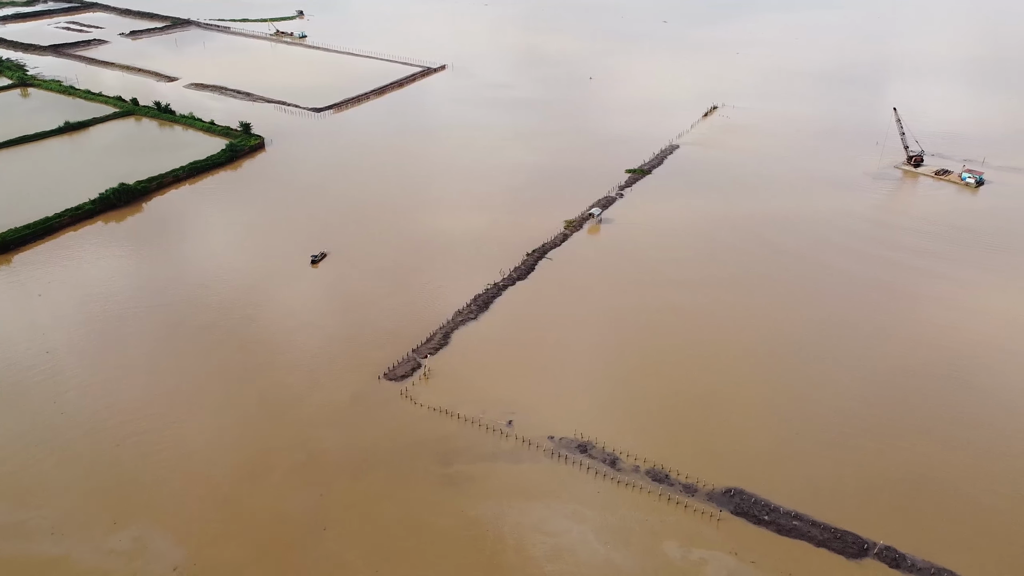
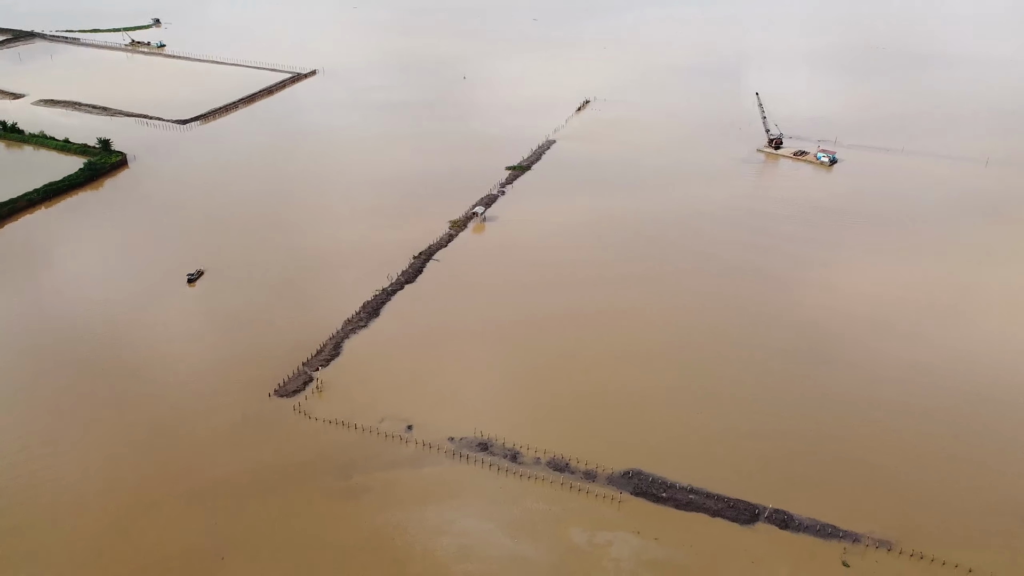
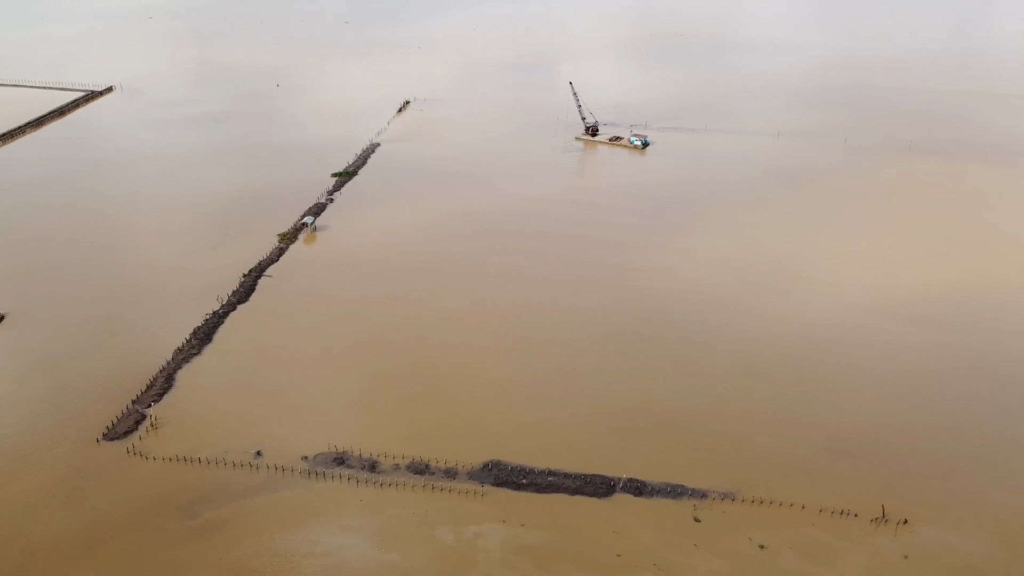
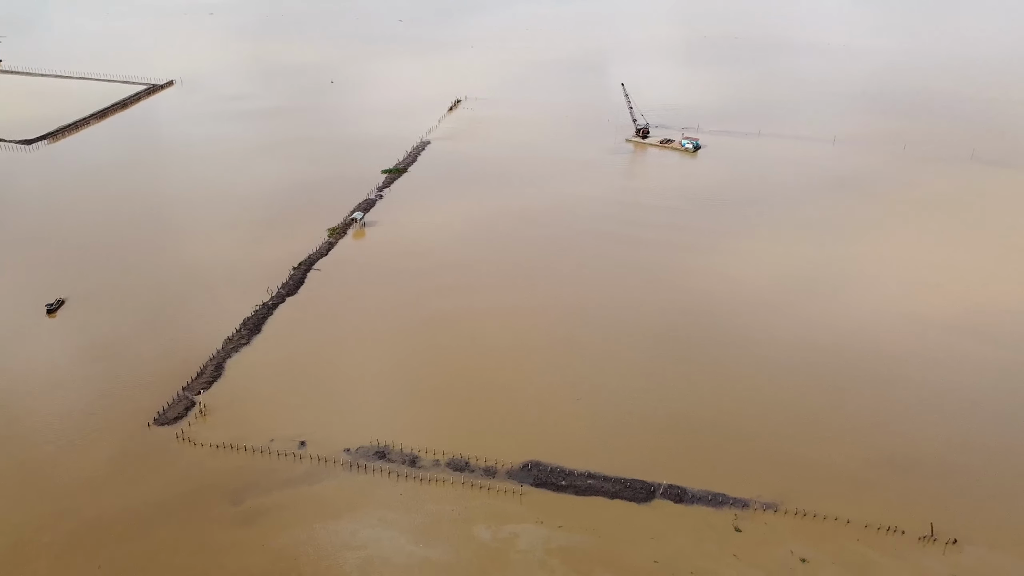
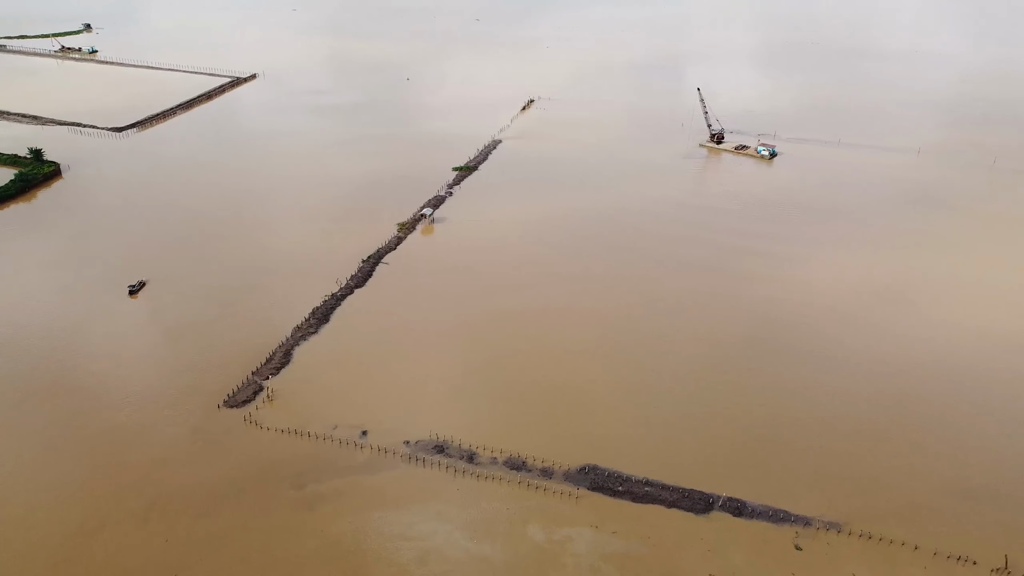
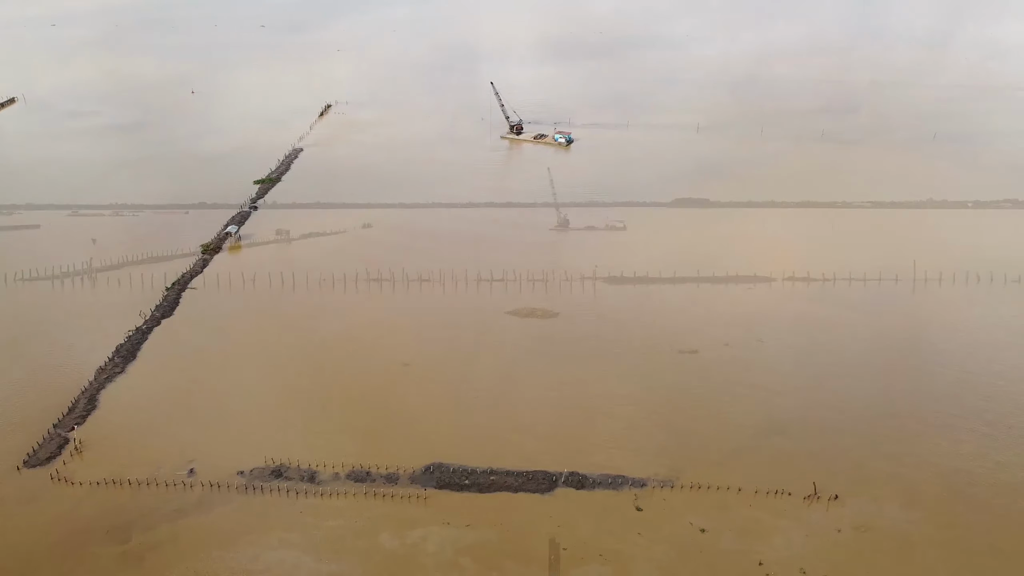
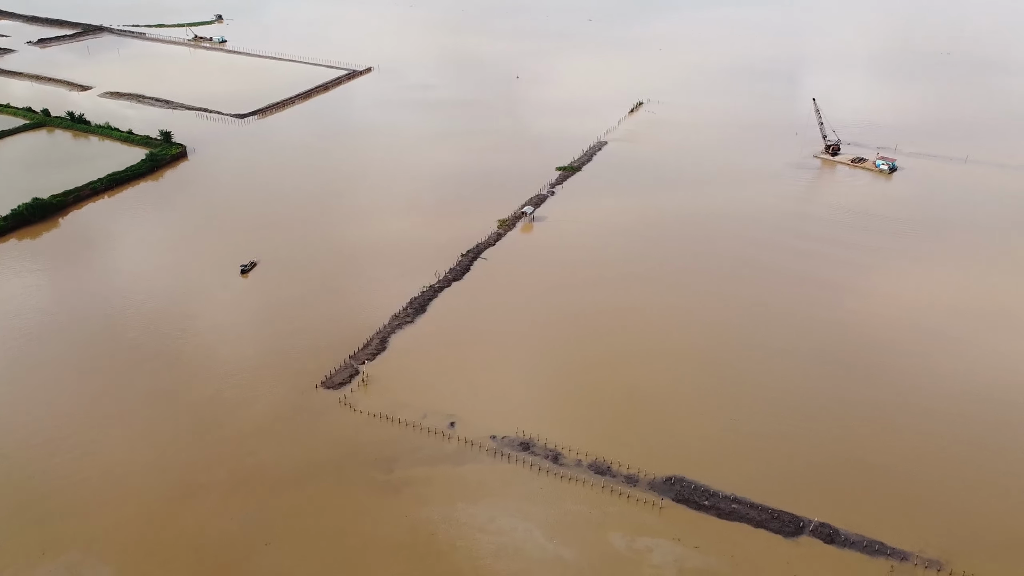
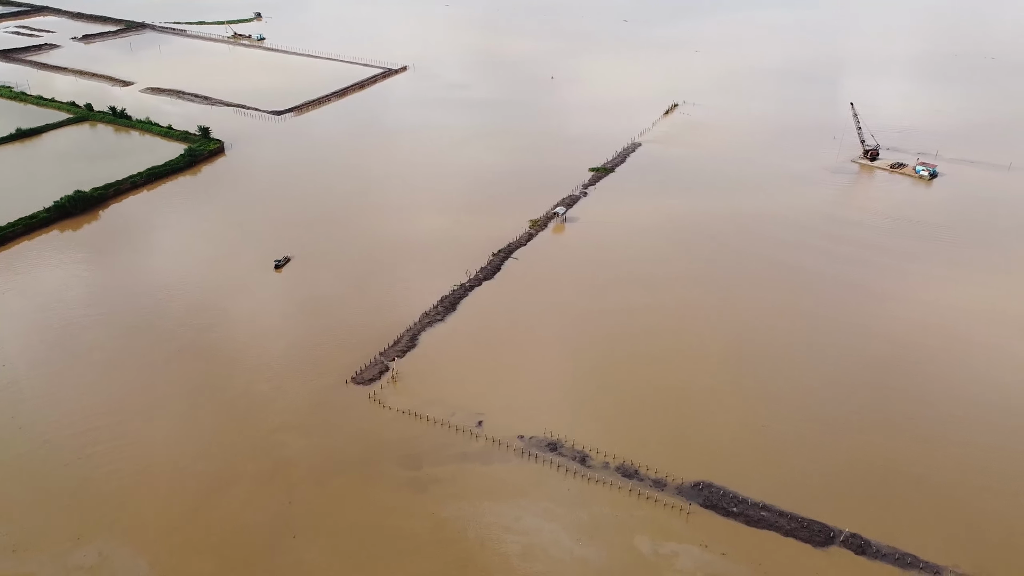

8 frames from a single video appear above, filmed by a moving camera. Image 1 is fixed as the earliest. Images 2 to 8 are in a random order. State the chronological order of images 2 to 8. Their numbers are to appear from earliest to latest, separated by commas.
8, 7, 2, 5, 4, 3, 6
